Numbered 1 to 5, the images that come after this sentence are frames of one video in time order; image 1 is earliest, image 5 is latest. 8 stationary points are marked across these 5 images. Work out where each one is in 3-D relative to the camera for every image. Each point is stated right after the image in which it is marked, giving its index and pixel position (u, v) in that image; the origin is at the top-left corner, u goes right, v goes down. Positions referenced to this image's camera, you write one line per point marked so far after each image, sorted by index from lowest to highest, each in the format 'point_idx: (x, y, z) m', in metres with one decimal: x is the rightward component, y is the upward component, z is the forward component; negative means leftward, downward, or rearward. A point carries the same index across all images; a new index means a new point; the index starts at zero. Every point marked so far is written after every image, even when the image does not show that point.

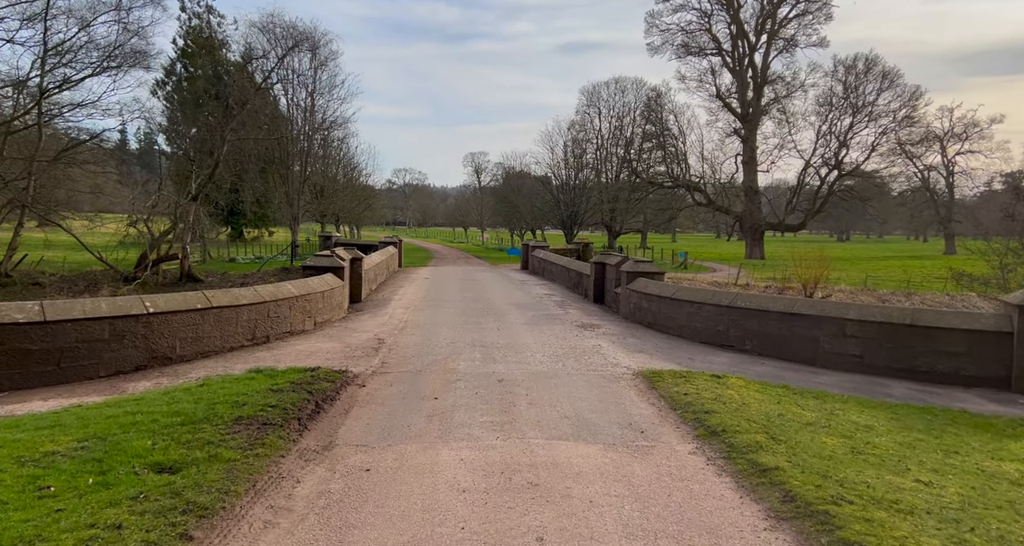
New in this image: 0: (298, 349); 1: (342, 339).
0: (-3.0, -1.1, +10.8) m
1: (-2.6, -1.0, +11.7) m
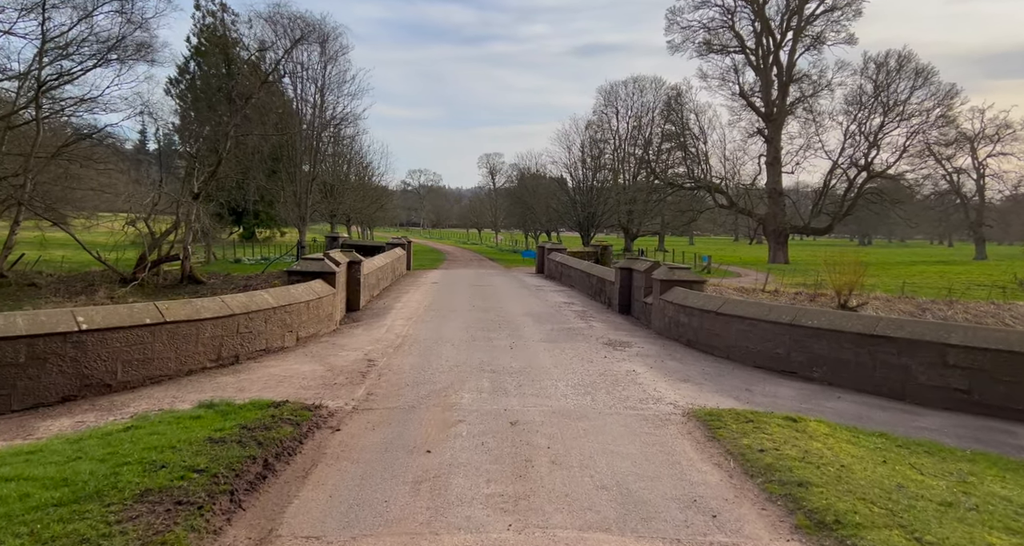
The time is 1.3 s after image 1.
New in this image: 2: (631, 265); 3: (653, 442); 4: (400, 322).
0: (-2.8, -1.2, +9.0) m
1: (-2.4, -1.1, +9.8) m
2: (+2.5, +0.2, +15.9) m
3: (+1.2, -1.4, +6.3) m
4: (-2.0, -0.9, +13.4) m
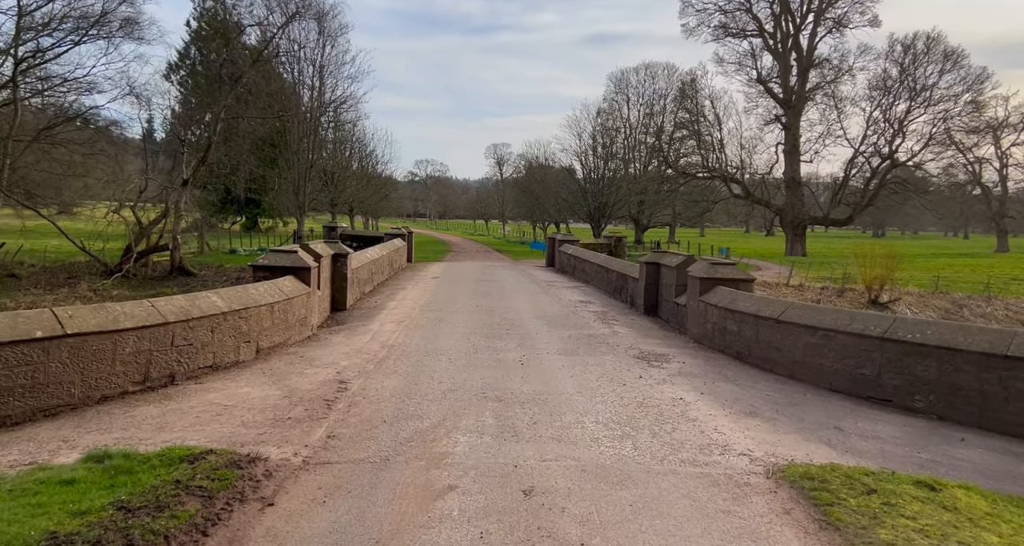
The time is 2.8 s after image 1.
0: (-2.7, -1.2, +6.9) m
1: (-2.3, -1.1, +7.8) m
2: (+2.7, +0.3, +13.7) m
3: (+1.3, -1.4, +4.2) m
4: (-1.9, -0.8, +11.3) m
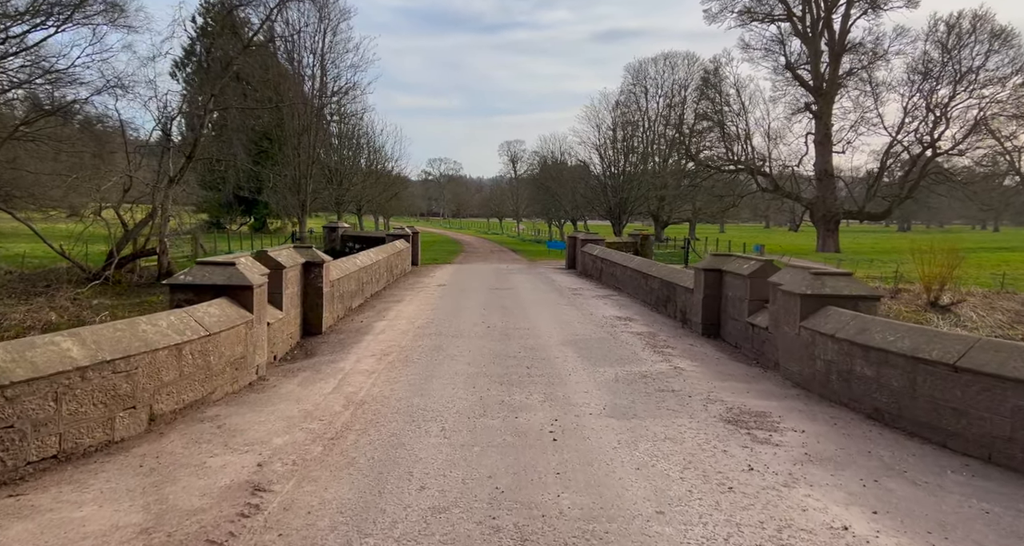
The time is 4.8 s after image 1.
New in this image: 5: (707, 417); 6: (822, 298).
0: (-2.6, -1.4, +3.9) m
1: (-2.1, -1.3, +4.7) m
2: (+3.0, +0.1, +10.6) m
3: (+1.4, -1.6, +1.1) m
4: (-1.6, -1.0, +8.3) m
5: (+1.6, -1.2, +6.1) m
6: (+3.1, -0.2, +7.6) m
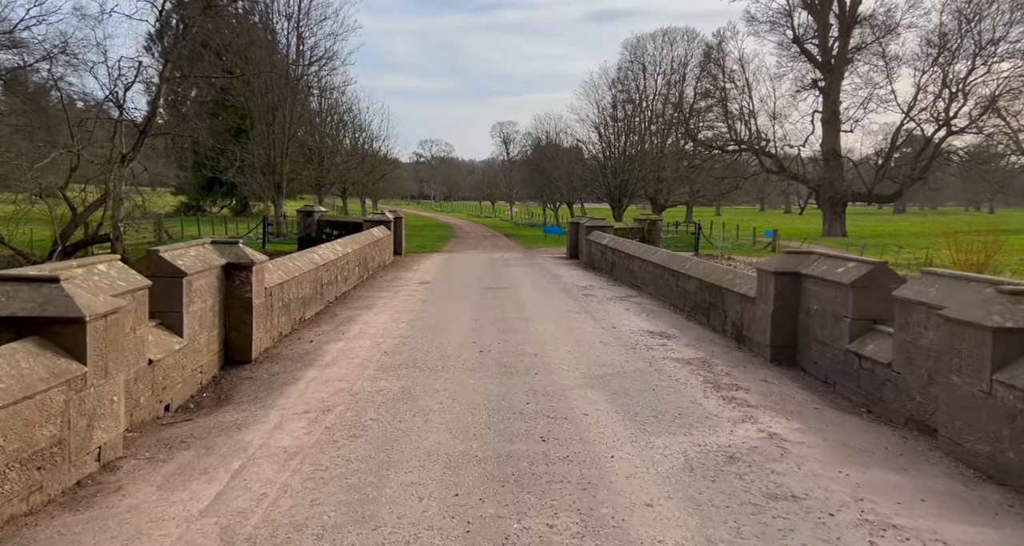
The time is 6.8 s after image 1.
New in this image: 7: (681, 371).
0: (-2.5, -1.6, +0.9) m
1: (-2.0, -1.5, +1.7) m
2: (+3.0, +0.1, +7.6) m
3: (+1.5, -1.9, -1.9) m
4: (-1.6, -1.1, +5.3) m
5: (+1.7, -1.3, +3.2) m
6: (+3.2, -0.4, +4.6) m
7: (+1.7, -1.0, +7.5) m
